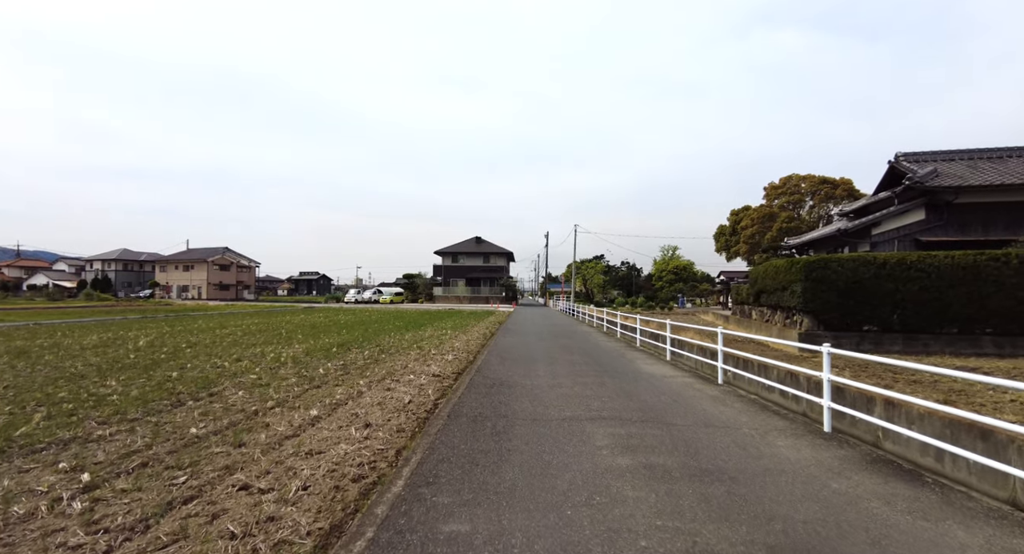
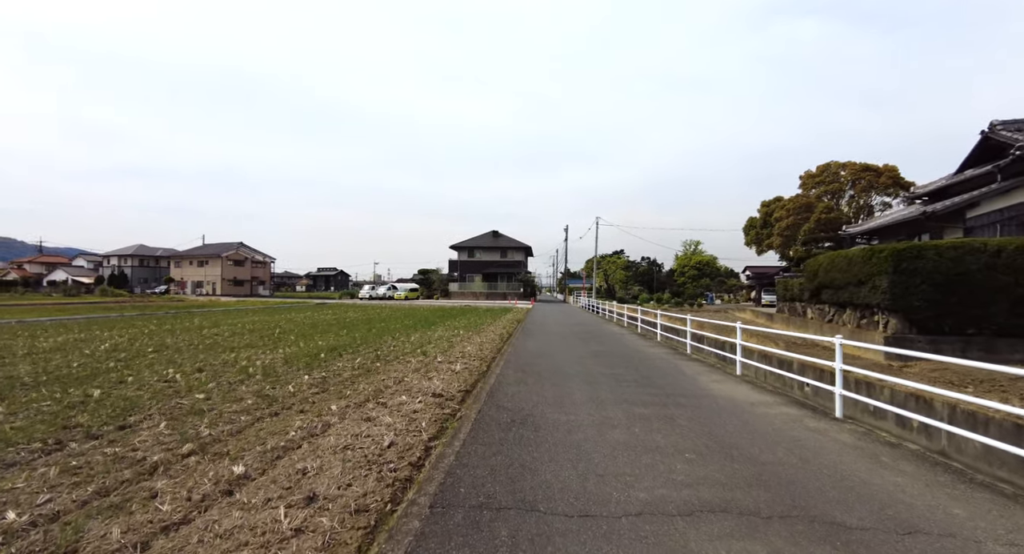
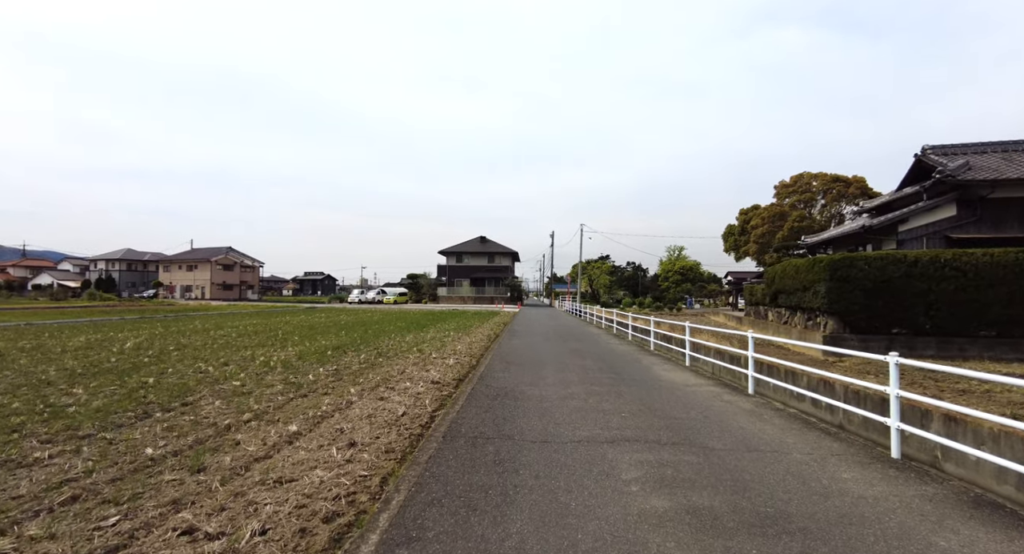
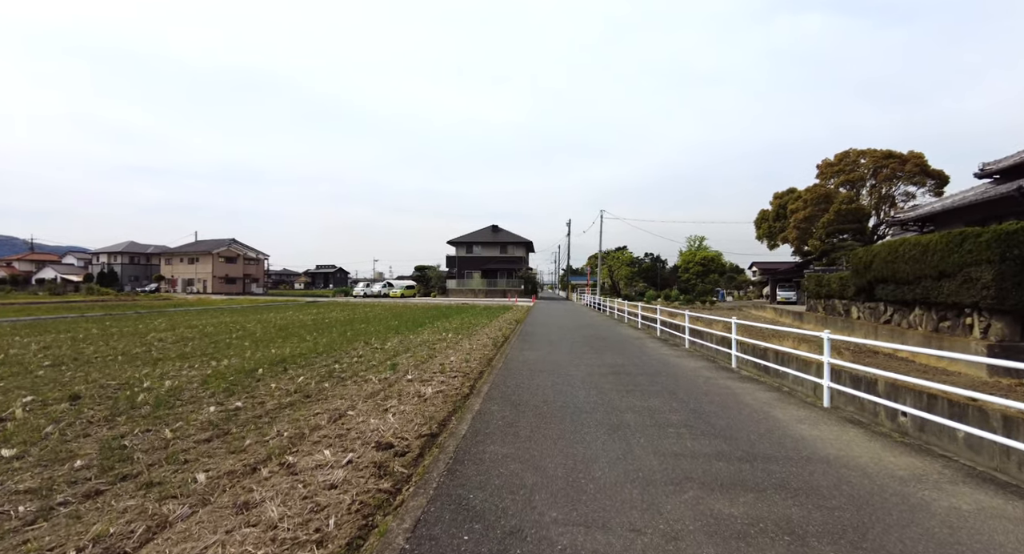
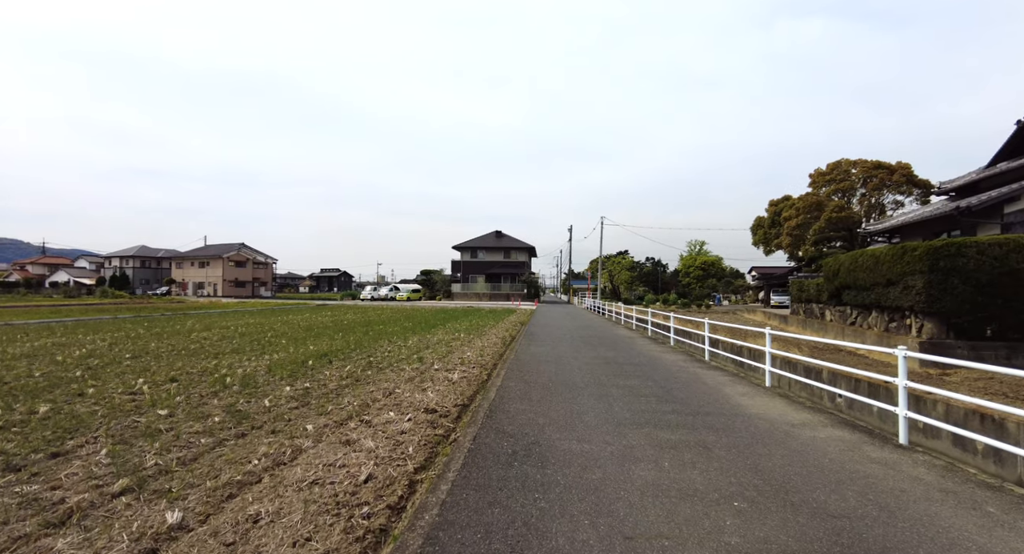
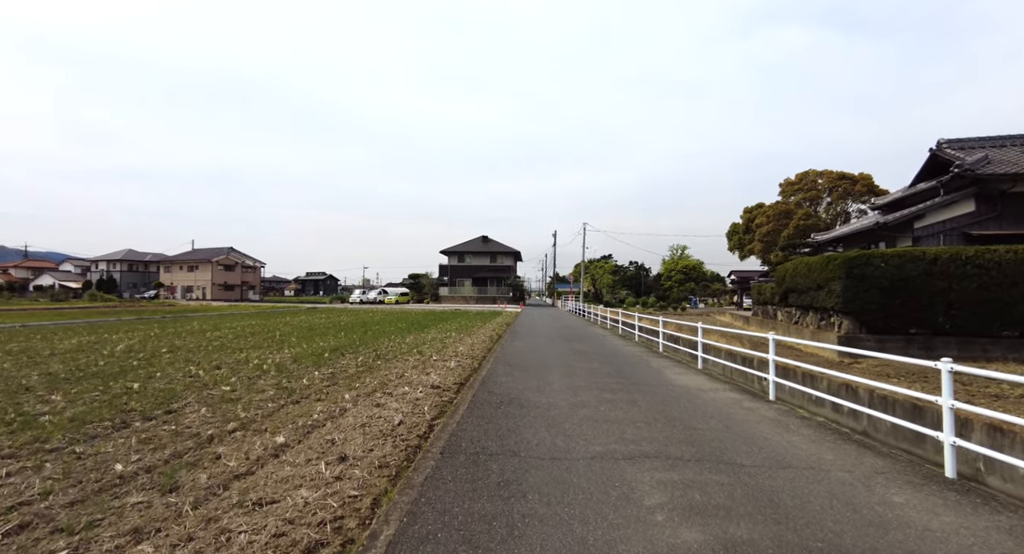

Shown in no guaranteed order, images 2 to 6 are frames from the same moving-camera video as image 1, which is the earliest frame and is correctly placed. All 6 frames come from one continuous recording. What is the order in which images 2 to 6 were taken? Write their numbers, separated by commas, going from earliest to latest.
3, 6, 2, 5, 4
